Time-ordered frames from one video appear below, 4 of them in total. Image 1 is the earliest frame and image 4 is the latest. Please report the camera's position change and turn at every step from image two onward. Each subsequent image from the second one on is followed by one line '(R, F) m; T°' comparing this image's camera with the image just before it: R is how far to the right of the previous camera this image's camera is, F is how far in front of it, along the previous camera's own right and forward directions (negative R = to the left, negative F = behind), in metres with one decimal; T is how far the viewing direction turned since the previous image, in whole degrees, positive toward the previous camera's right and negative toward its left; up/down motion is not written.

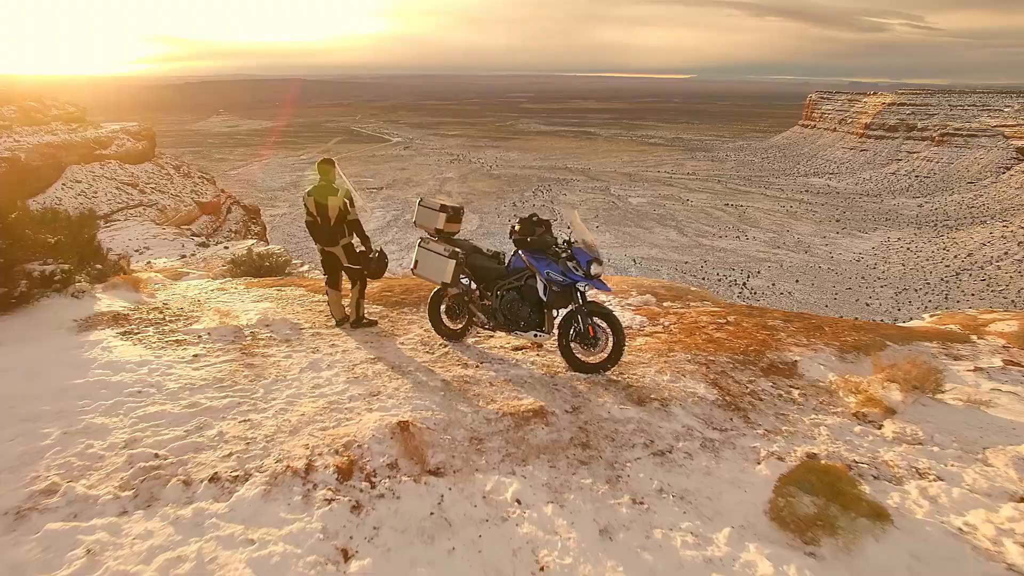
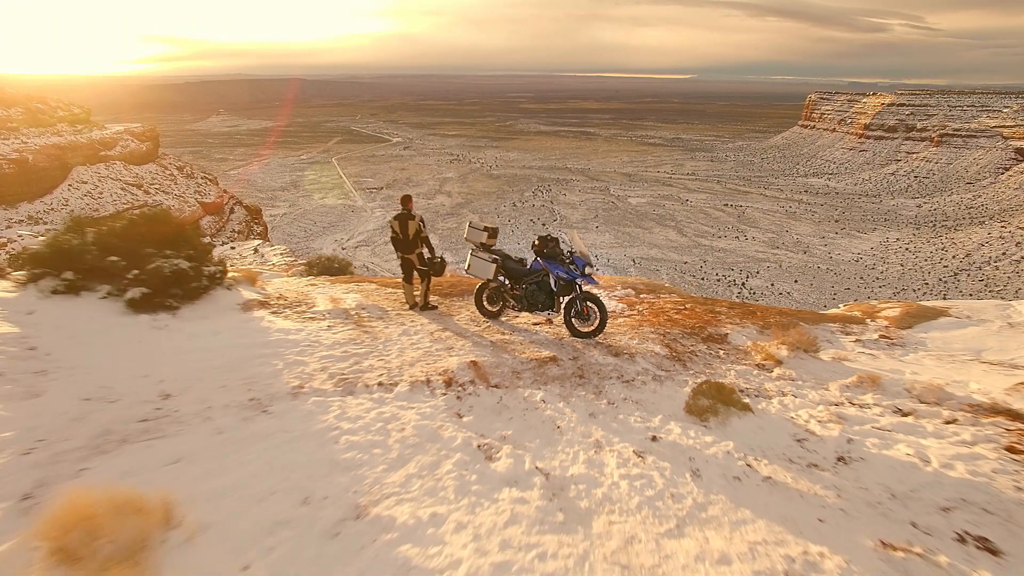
(-0.2, -1.8) m; 0°
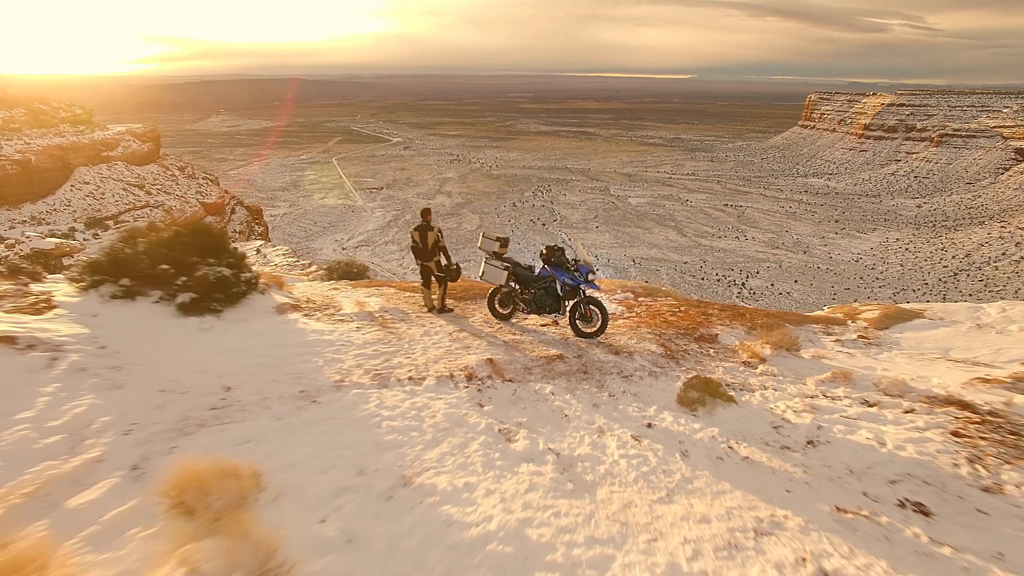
(-0.1, -0.5) m; 0°
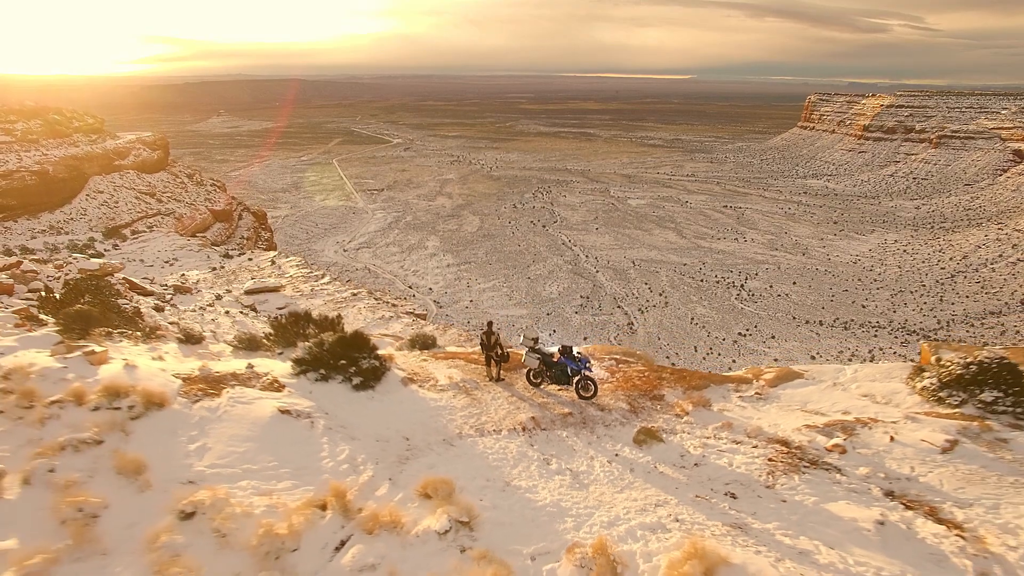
(-0.4, -4.0) m; 0°
